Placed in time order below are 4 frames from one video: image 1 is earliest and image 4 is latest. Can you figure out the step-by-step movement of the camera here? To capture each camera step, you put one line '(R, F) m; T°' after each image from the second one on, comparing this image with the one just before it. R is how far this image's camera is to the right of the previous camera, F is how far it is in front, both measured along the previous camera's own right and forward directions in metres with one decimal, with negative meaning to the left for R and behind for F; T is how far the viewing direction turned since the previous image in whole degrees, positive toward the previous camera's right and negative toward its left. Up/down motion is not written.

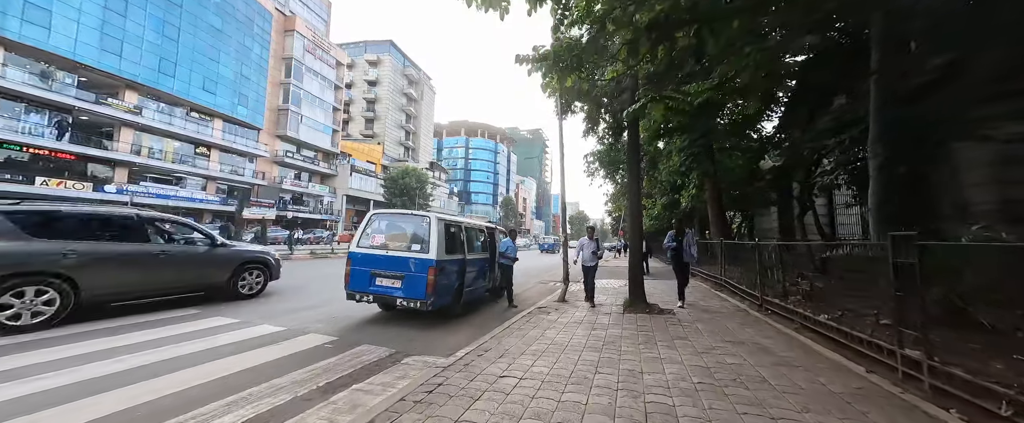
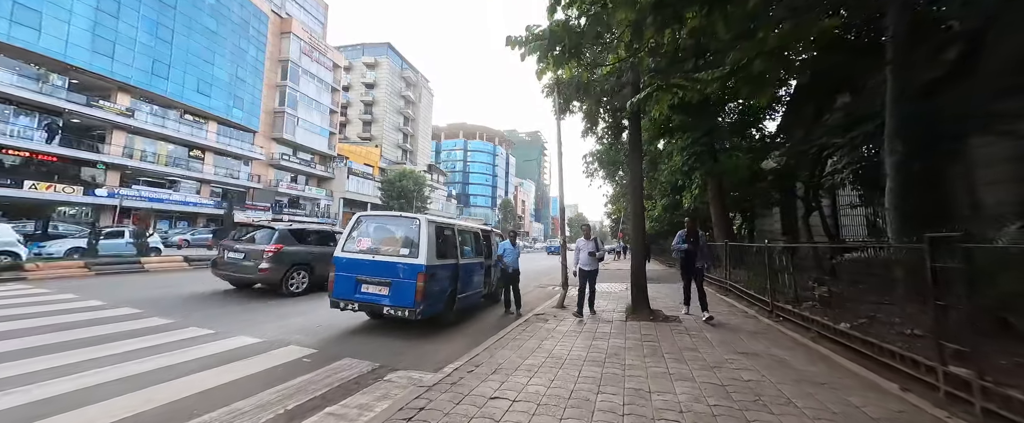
(+0.1, +0.3) m; 0°
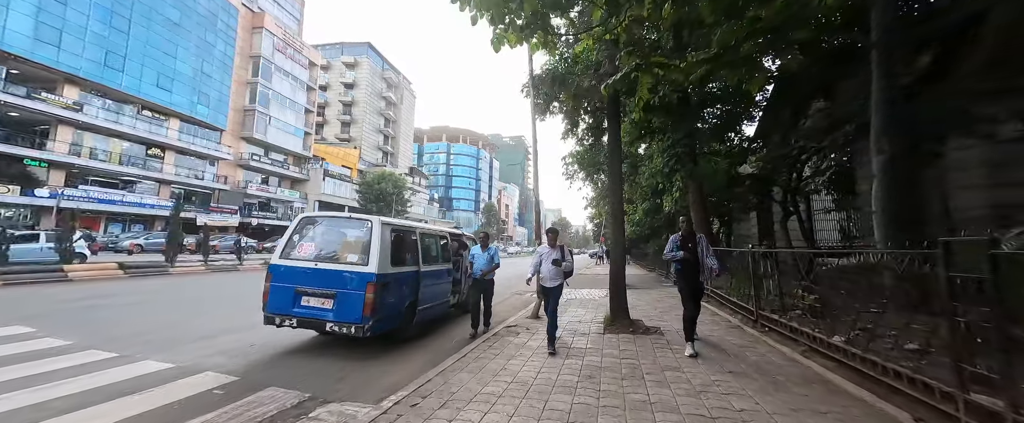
(+0.2, +0.5) m; +3°
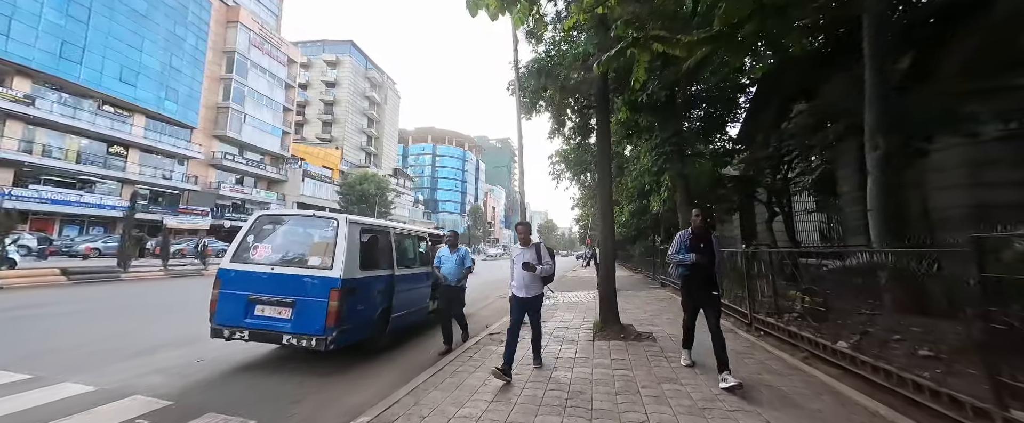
(0.0, +0.4) m; +2°
